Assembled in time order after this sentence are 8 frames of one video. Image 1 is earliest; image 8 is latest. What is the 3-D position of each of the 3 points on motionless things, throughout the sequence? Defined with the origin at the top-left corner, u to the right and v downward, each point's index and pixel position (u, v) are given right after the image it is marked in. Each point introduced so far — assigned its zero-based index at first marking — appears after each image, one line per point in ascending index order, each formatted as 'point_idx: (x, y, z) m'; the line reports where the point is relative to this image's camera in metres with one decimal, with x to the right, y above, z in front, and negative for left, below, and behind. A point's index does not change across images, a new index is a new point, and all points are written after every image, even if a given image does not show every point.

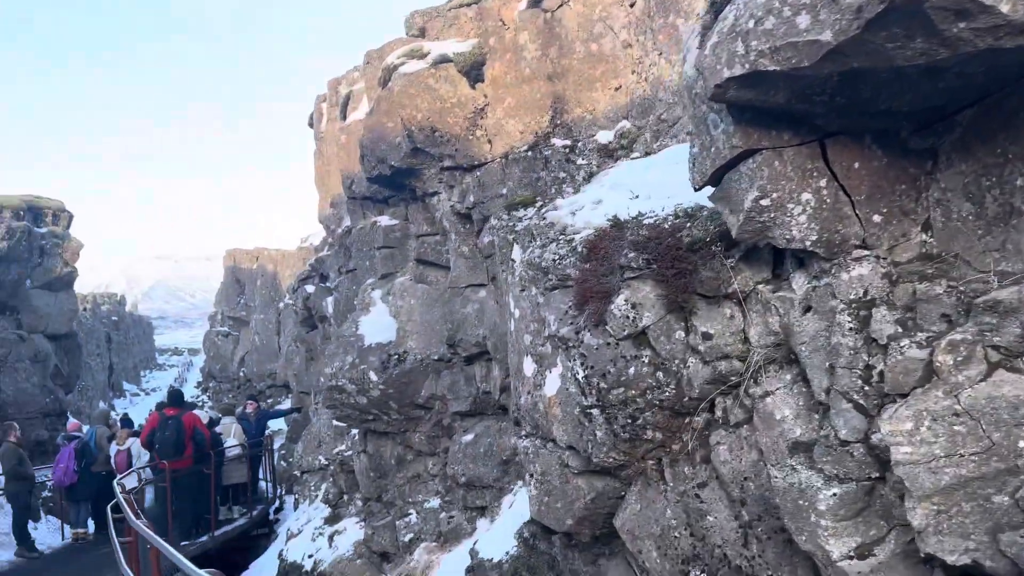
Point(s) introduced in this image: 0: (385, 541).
0: (-1.9, -3.7, +11.5) m
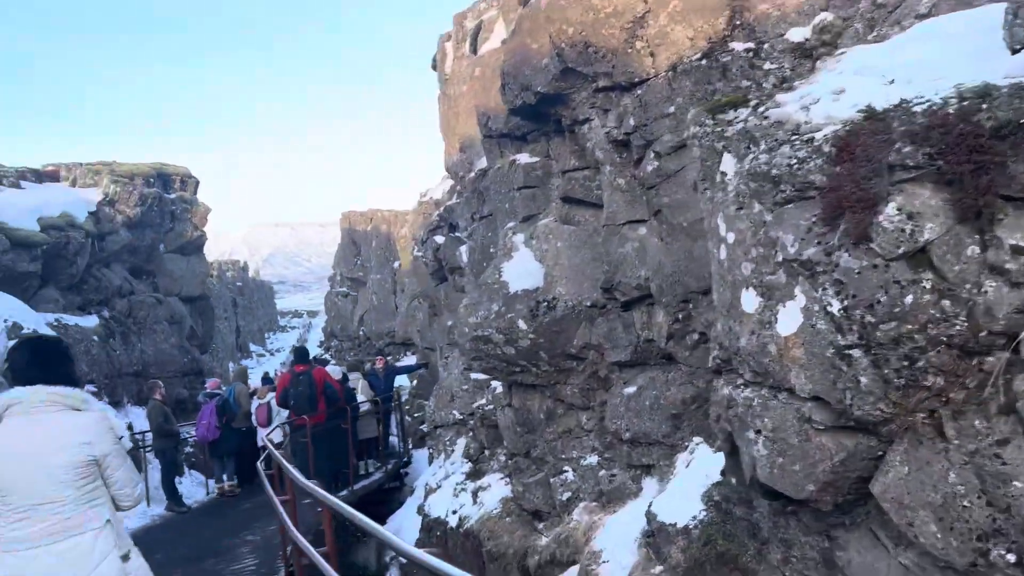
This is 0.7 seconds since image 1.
0: (+0.4, -2.9, +10.8) m
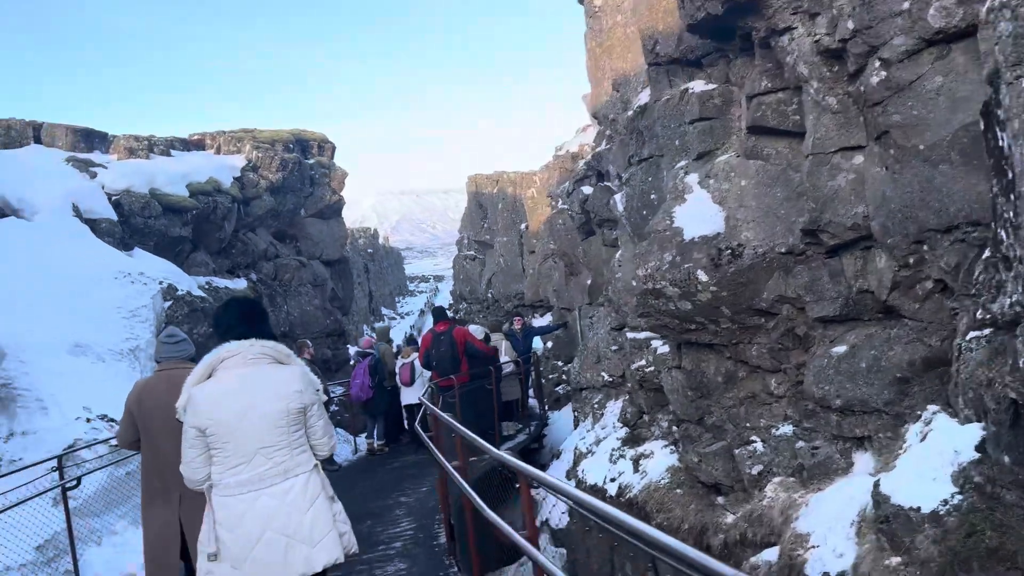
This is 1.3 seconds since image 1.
0: (+2.5, -2.2, +9.6) m
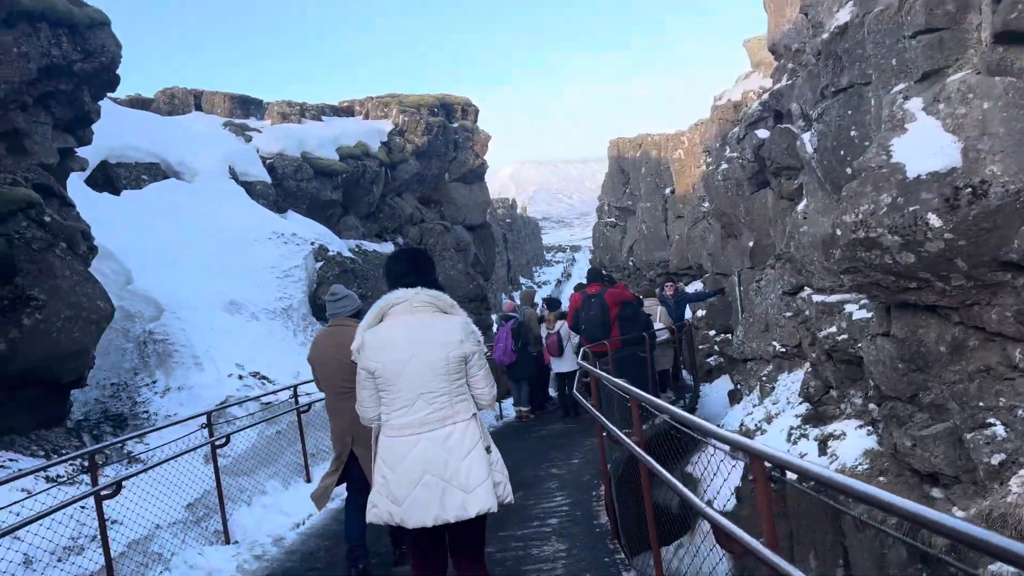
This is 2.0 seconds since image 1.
0: (+4.3, -1.7, +8.0) m
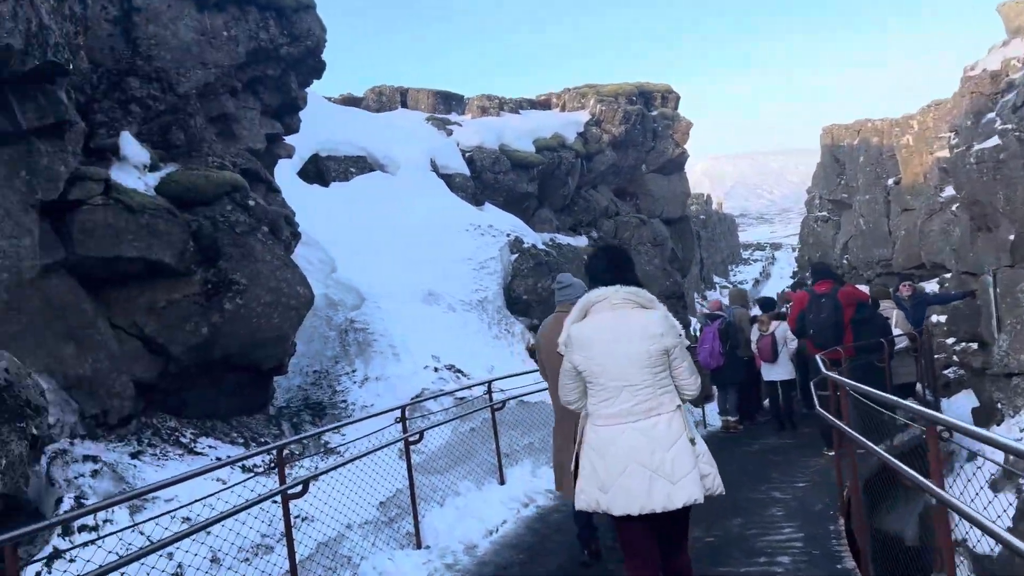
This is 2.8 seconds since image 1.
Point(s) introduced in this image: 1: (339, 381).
0: (+6.1, -1.7, +5.9) m
1: (-2.1, -1.1, +9.6) m
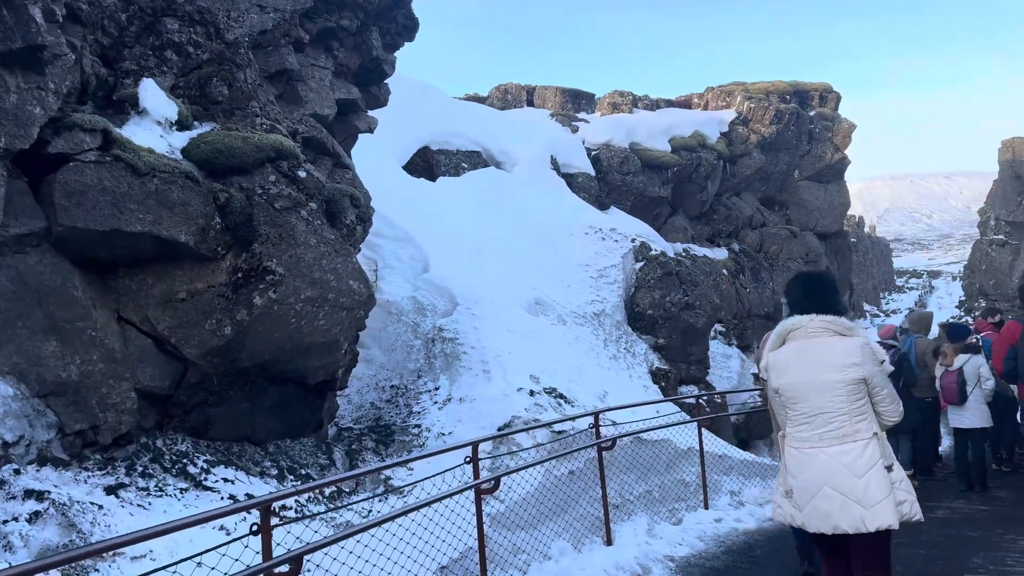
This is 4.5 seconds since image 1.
0: (+6.5, -2.0, +3.0) m
1: (-0.9, -1.1, +8.0) m
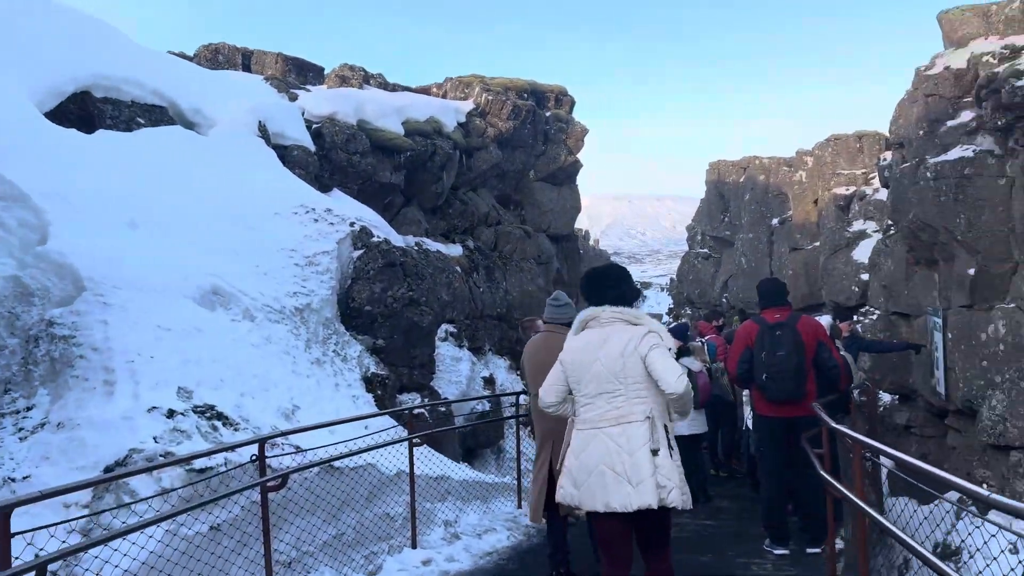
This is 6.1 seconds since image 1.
0: (+5.1, -2.0, +3.0) m
1: (-3.5, -0.9, +5.4) m
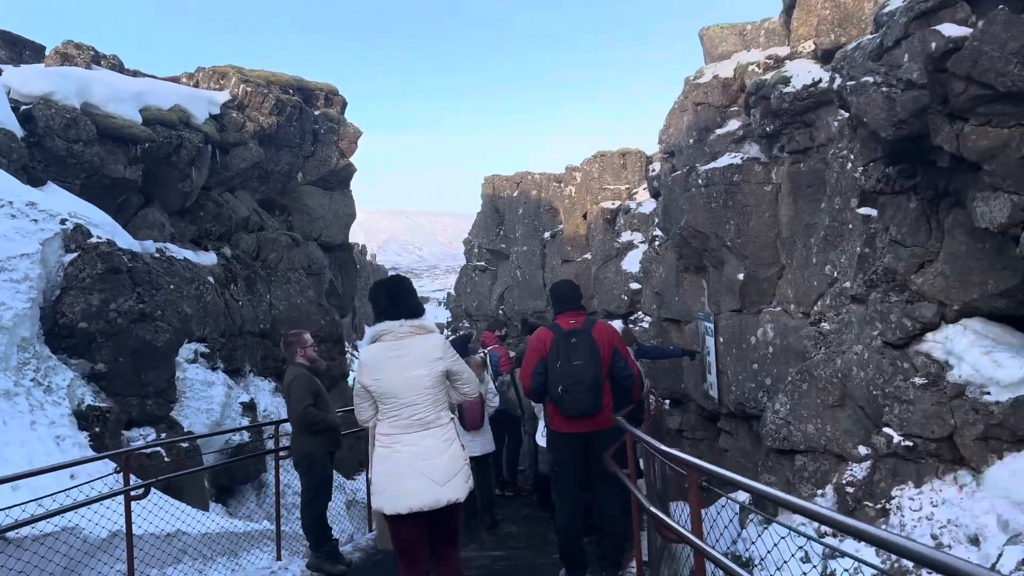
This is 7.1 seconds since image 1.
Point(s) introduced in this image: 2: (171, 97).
0: (+4.2, -1.9, +3.2) m
1: (-4.8, -1.0, +3.3) m
2: (-6.7, +3.7, +15.6) m
